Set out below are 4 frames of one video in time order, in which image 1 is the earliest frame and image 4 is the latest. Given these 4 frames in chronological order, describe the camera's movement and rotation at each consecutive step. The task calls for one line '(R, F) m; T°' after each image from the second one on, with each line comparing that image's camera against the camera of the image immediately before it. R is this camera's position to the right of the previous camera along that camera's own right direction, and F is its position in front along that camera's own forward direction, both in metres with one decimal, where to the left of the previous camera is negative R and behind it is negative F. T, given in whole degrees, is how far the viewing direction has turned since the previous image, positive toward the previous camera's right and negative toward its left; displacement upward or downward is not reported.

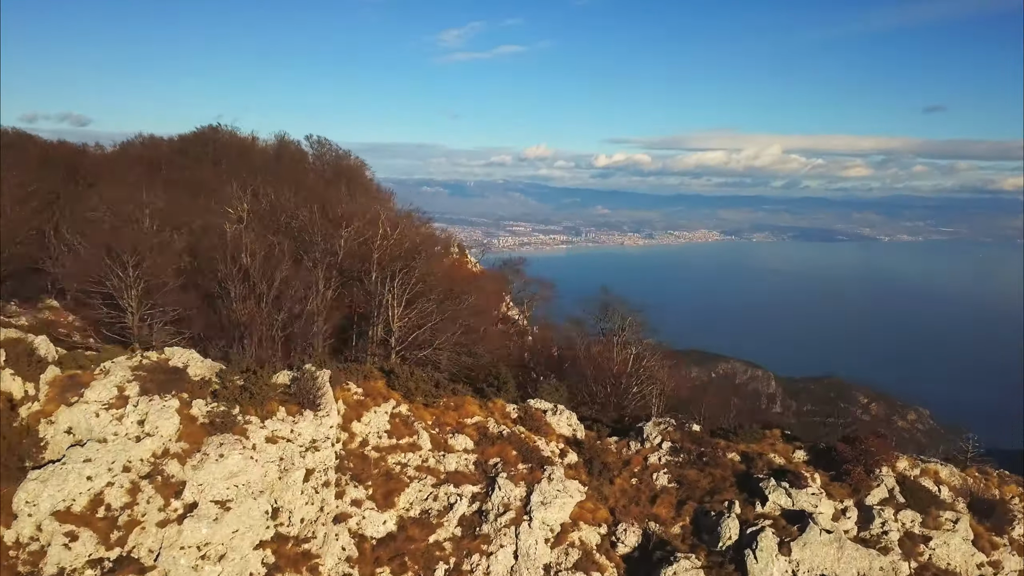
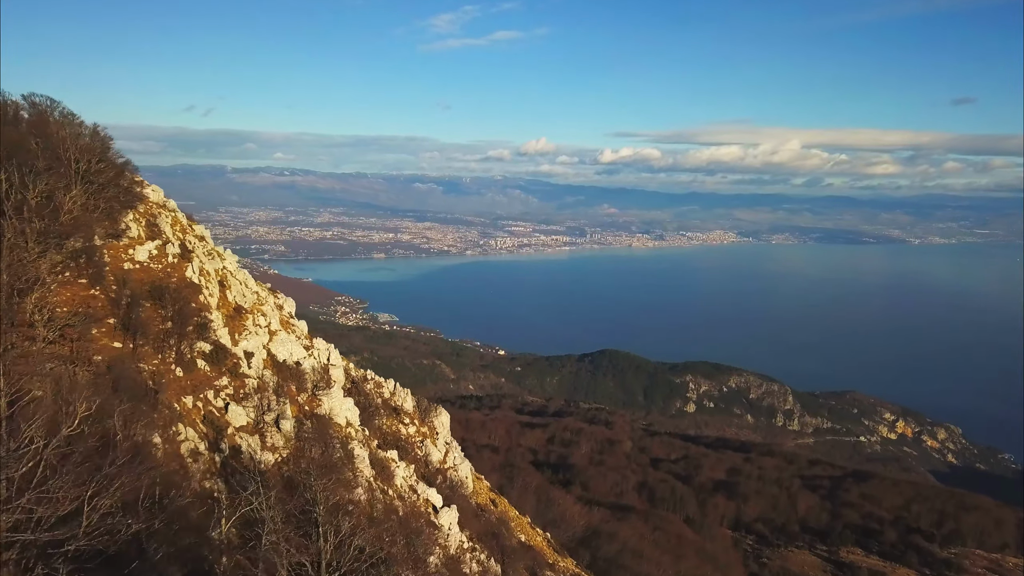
(+3.6, +4.3) m; -3°
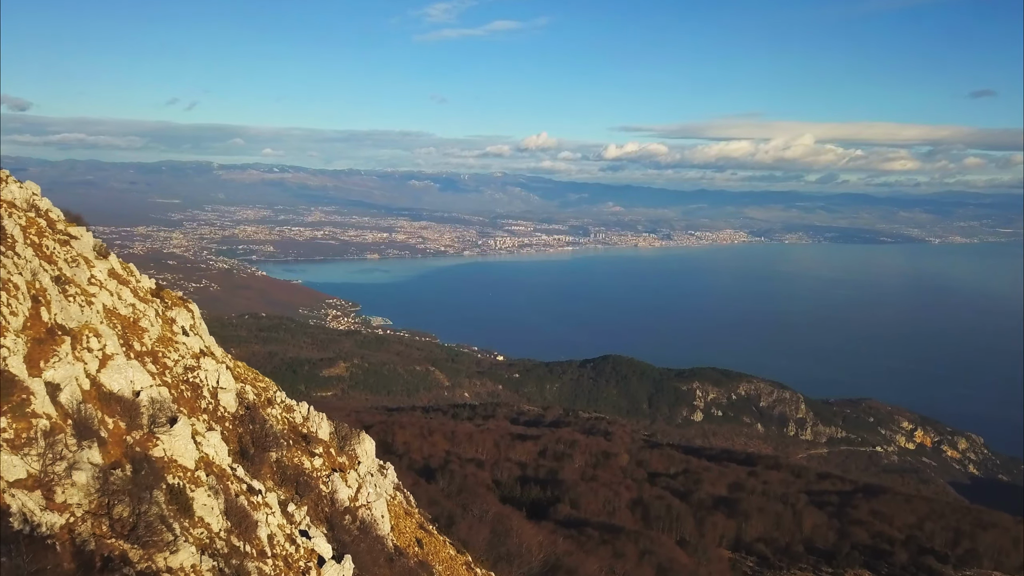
(+1.5, +2.1) m; -1°
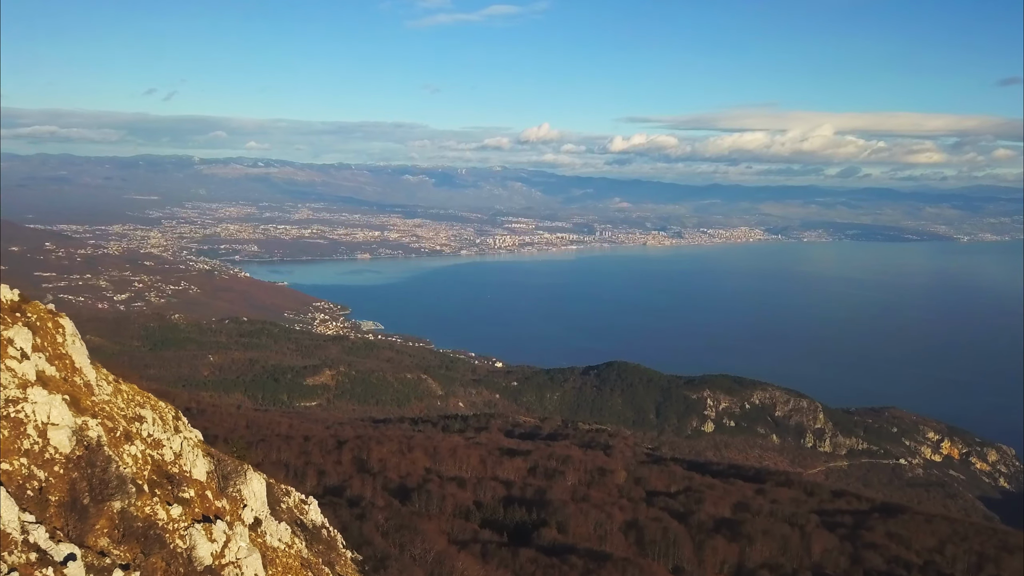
(+1.5, +2.8) m; -2°
